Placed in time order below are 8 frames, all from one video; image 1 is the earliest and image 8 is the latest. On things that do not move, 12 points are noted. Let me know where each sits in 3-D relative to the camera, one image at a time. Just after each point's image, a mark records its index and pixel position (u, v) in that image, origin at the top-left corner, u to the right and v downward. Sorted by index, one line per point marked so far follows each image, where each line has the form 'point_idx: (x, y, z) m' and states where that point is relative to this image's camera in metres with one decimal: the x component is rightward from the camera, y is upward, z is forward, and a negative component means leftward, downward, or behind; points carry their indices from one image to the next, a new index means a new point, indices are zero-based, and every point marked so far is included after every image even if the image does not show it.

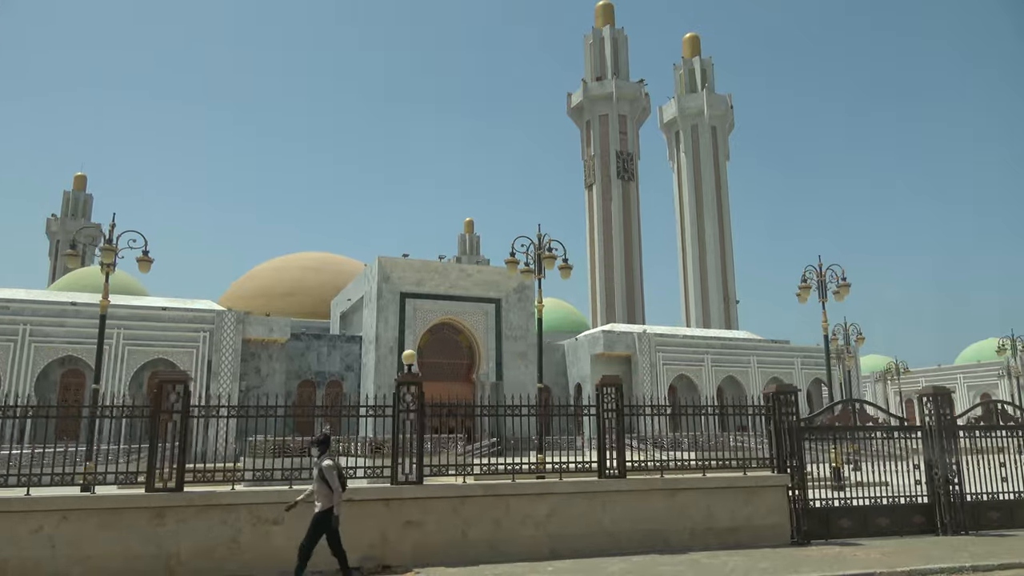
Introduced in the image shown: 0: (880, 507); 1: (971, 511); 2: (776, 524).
0: (+4.7, -2.8, +9.4) m
1: (+6.0, -2.9, +9.7) m
2: (+3.1, -2.8, +8.6) m
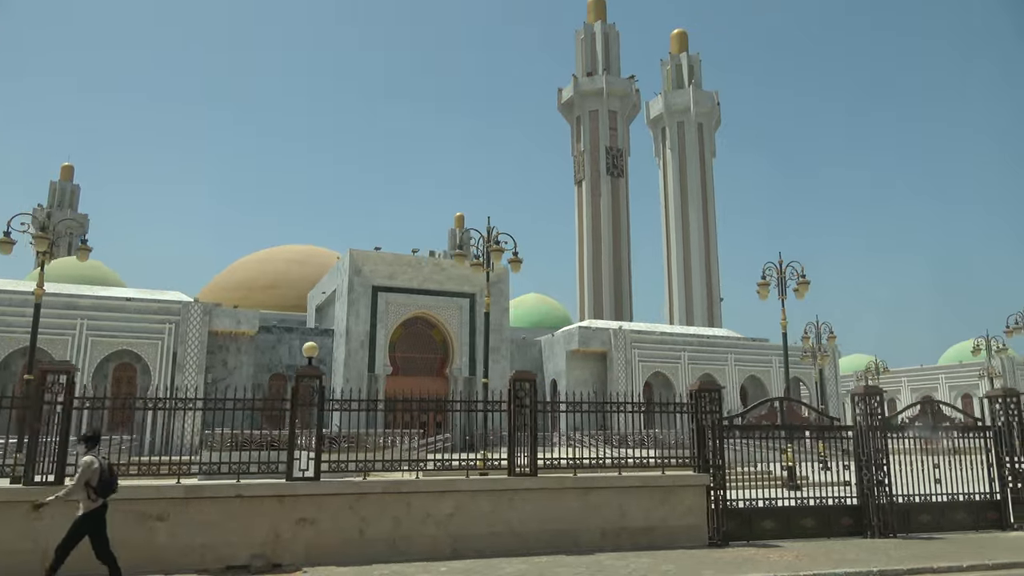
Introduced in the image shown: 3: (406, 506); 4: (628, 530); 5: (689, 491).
0: (+3.7, -2.7, +9.2) m
1: (+5.0, -2.9, +9.5) m
2: (+2.1, -2.7, +8.4) m
3: (-1.1, -2.2, +7.6) m
4: (+1.3, -2.7, +8.2) m
5: (+2.0, -2.3, +8.4) m
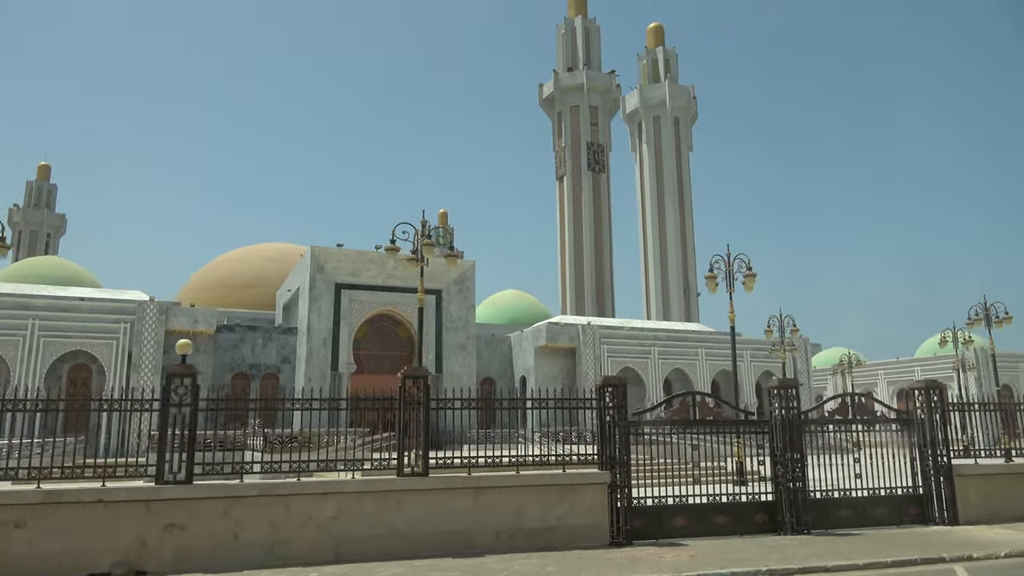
0: (+2.5, -2.6, +8.9) m
1: (+3.8, -2.8, +9.2) m
2: (+0.9, -2.6, +8.1) m
3: (-2.2, -2.2, +7.3) m
4: (+0.1, -2.6, +7.9) m
5: (+0.9, -2.2, +8.2) m
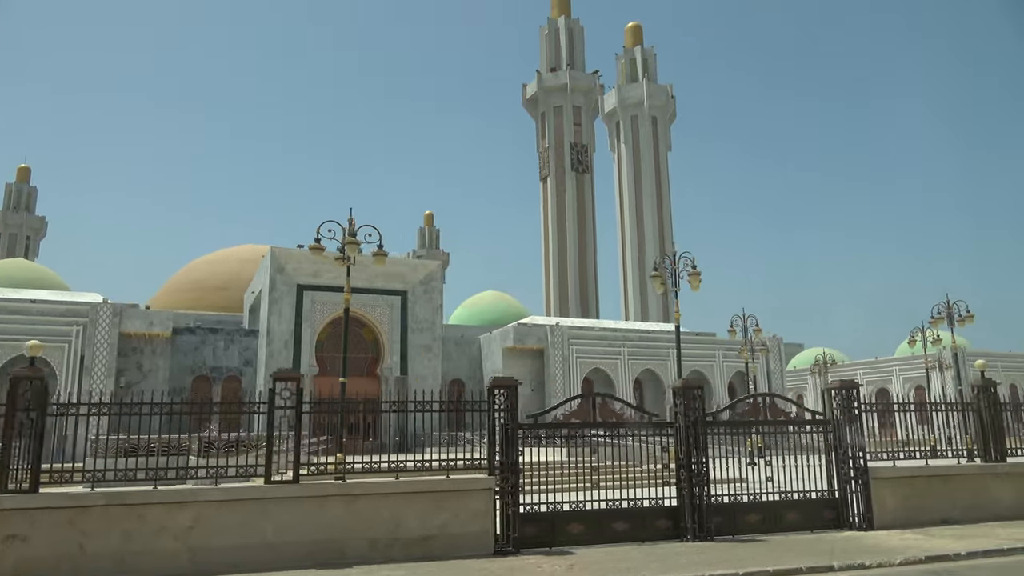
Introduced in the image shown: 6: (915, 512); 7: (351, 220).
0: (+1.2, -2.6, +8.6) m
1: (+2.6, -2.7, +8.9) m
2: (-0.4, -2.6, +7.8) m
3: (-3.5, -2.1, +6.9) m
4: (-1.1, -2.6, +7.5) m
5: (-0.4, -2.2, +7.8) m
6: (+5.2, -2.9, +9.4) m
7: (-2.9, +1.2, +13.3) m
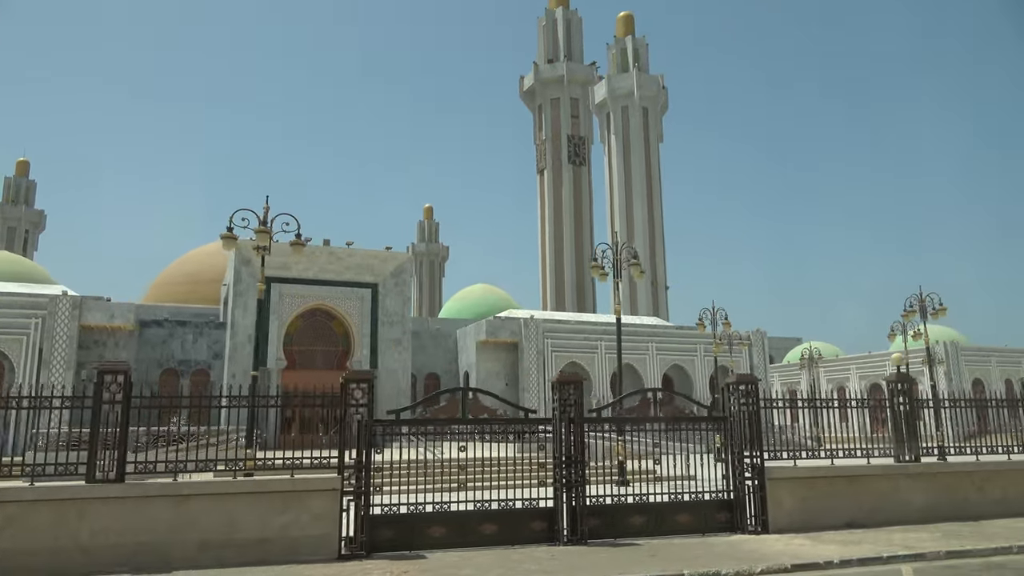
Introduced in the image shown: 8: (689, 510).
0: (-0.3, -2.5, +8.1) m
1: (+1.1, -2.6, +8.4) m
2: (-1.9, -2.5, +7.3) m
3: (-5.0, -2.0, +6.5) m
4: (-2.7, -2.4, +7.1) m
5: (-1.9, -2.1, +7.3) m
6: (+3.7, -2.7, +8.9) m
7: (-4.3, +1.4, +12.9) m
8: (+2.1, -2.6, +8.7) m
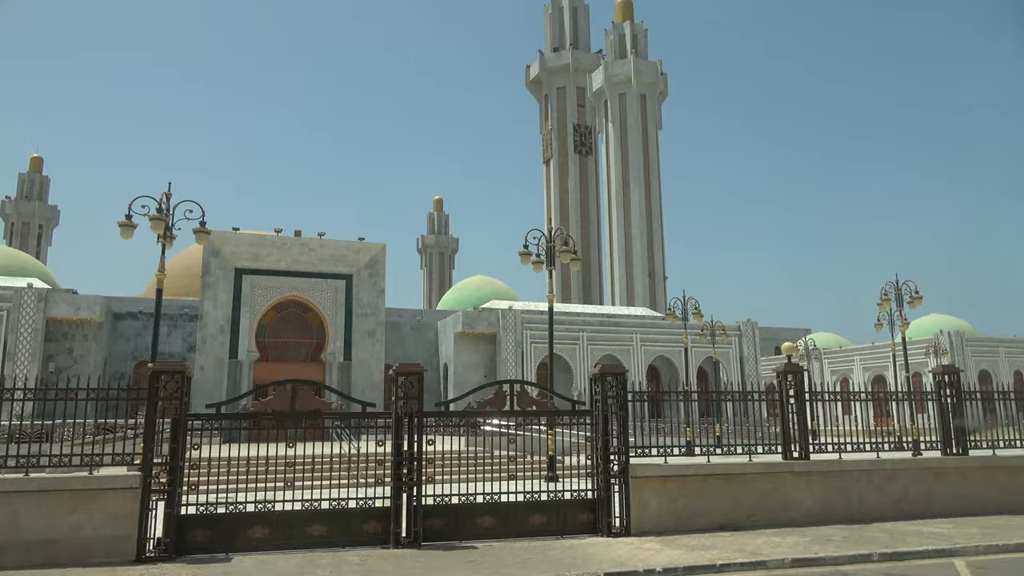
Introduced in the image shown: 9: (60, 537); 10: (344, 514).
0: (-2.0, -2.3, +7.6) m
1: (-0.7, -2.4, +7.8) m
2: (-3.6, -2.3, +6.9) m
3: (-6.8, -1.9, +6.1) m
4: (-4.4, -2.3, +6.7) m
5: (-3.7, -1.9, +6.9) m
6: (+1.9, -2.6, +8.2) m
7: (-5.9, +1.6, +12.5) m
8: (+0.4, -2.4, +8.1) m
9: (-4.1, -2.3, +6.7) m
10: (-1.7, -2.3, +7.6) m
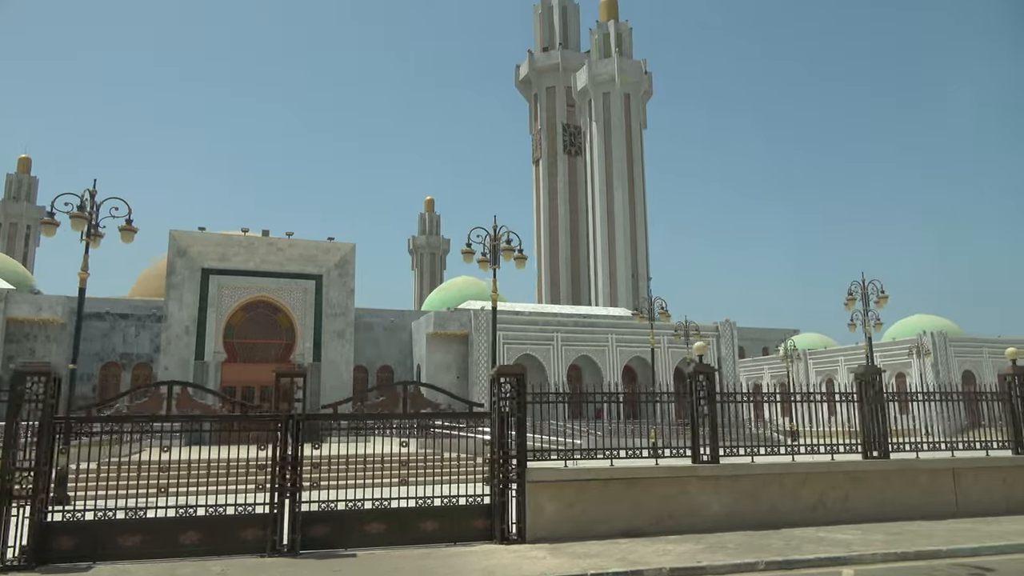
0: (-3.2, -2.3, +7.3) m
1: (-1.8, -2.4, +7.5) m
2: (-4.8, -2.3, +6.6) m
3: (-8.0, -1.9, +5.8) m
4: (-5.6, -2.3, +6.4) m
5: (-4.8, -1.9, +6.6) m
6: (+0.8, -2.5, +7.9) m
7: (-7.1, +1.6, +12.2) m
8: (-0.8, -2.4, +7.8) m
9: (-5.3, -2.3, +6.4) m
10: (-2.9, -2.3, +7.3) m
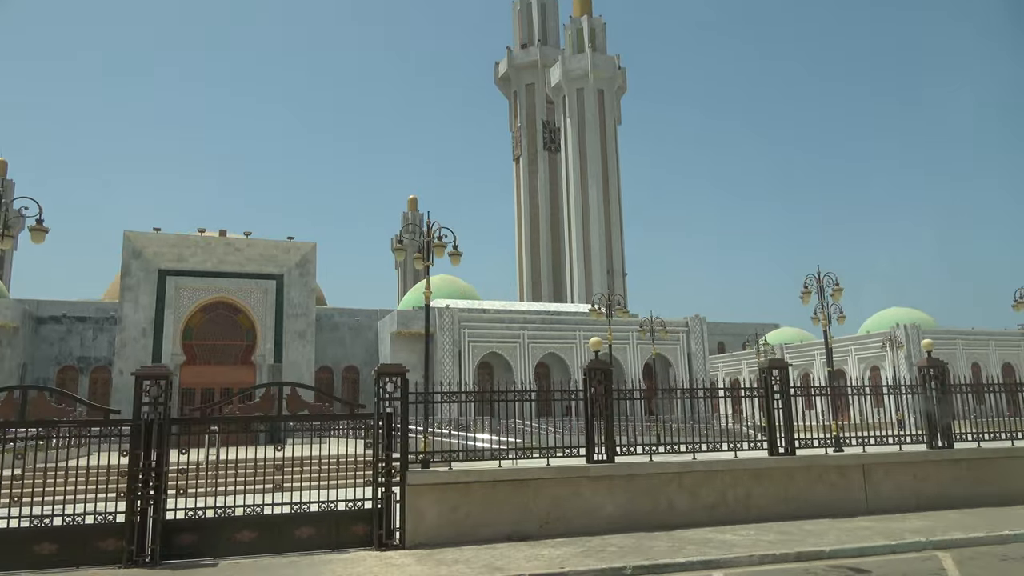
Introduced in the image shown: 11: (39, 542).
0: (-4.4, -2.3, +7.0) m
1: (-3.0, -2.4, +7.2) m
2: (-6.0, -2.3, +6.2) m
3: (-9.2, -2.0, +5.5) m
4: (-6.8, -2.3, +6.0) m
5: (-6.1, -1.9, +6.2) m
6: (-0.4, -2.5, +7.7) m
7: (-8.4, +1.5, +11.8) m
8: (-2.0, -2.4, +7.5) m
9: (-6.5, -2.3, +6.1) m
10: (-4.1, -2.3, +7.0) m
11: (-4.4, -2.4, +6.9) m
